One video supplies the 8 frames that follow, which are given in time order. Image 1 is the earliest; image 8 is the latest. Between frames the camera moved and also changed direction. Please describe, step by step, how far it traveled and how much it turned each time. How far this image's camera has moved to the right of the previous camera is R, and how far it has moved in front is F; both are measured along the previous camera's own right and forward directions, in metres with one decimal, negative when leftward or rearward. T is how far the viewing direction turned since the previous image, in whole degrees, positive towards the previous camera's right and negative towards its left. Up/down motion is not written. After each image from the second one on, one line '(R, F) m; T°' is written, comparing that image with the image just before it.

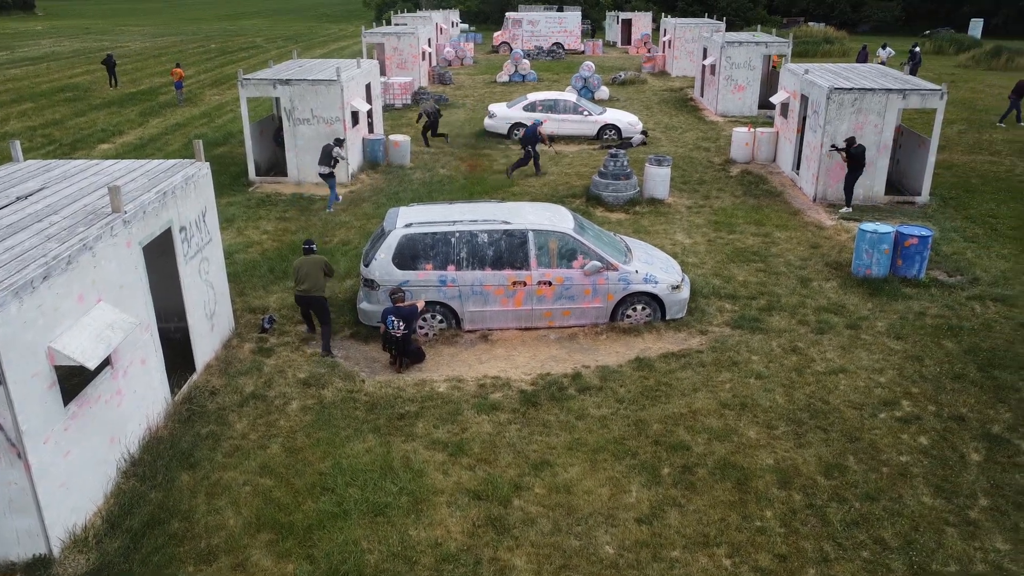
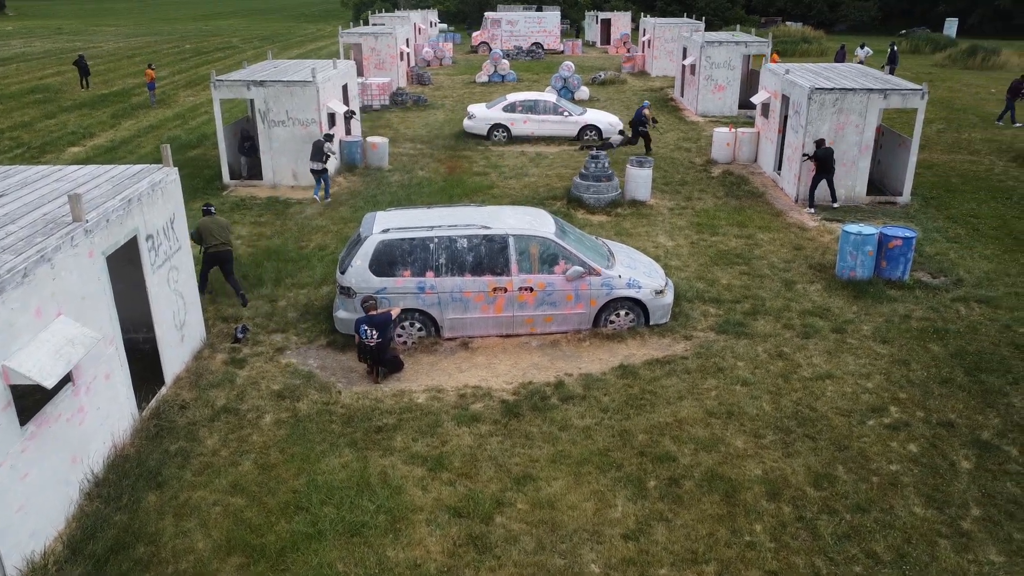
(0.0, +0.2) m; +1°
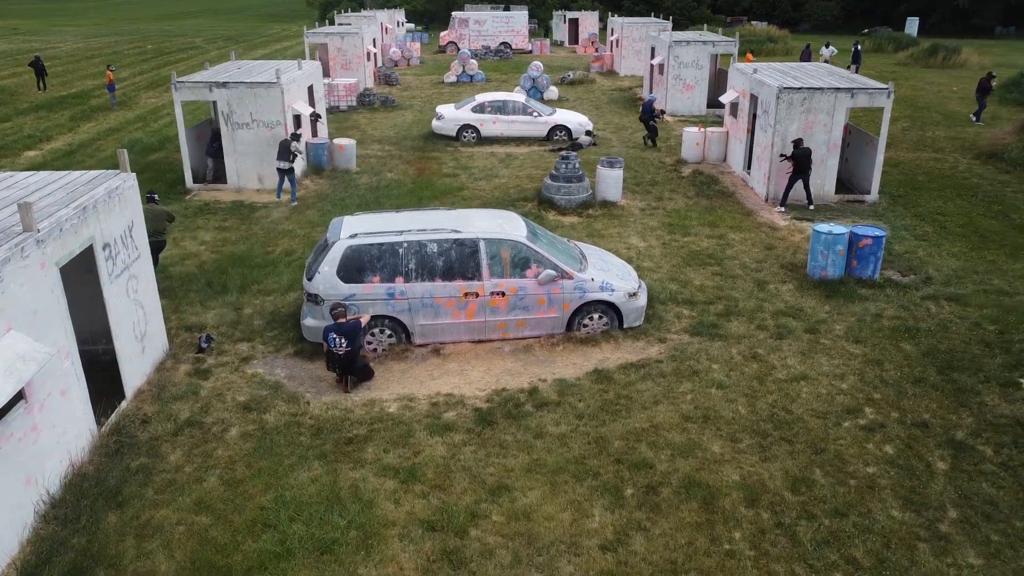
(0.0, +0.2) m; +2°
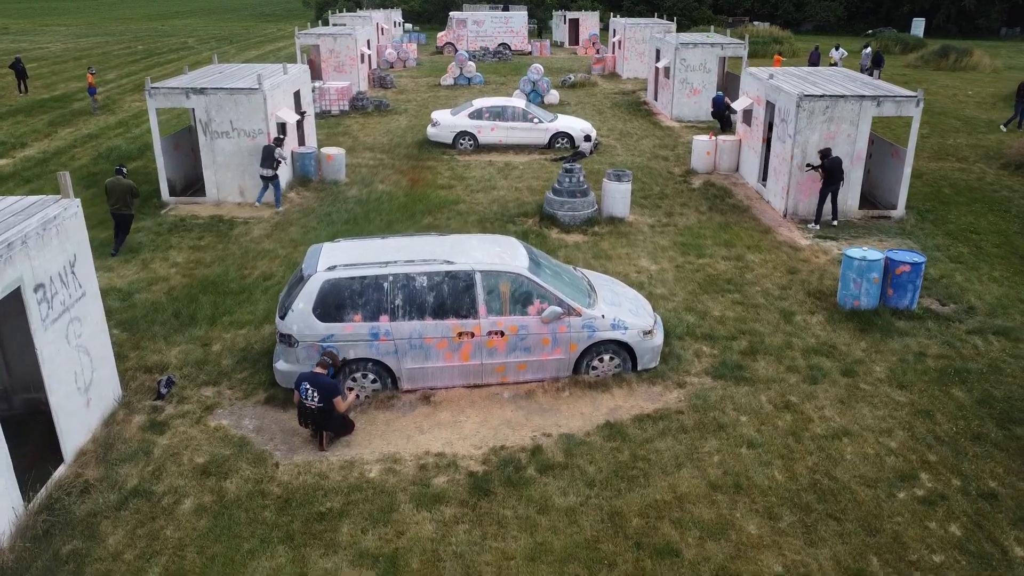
(0.0, +1.2) m; 0°
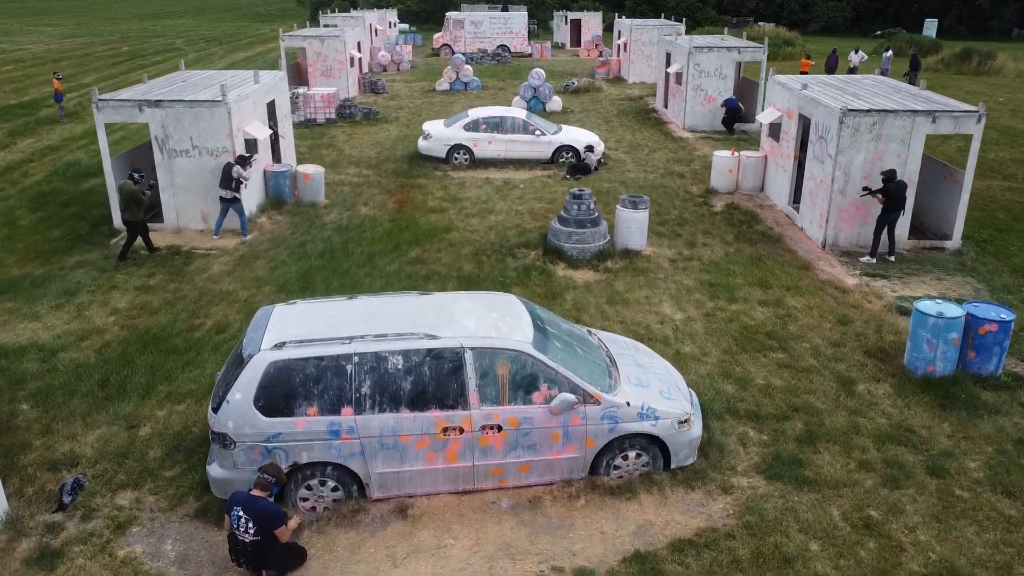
(0.0, +2.0) m; 0°
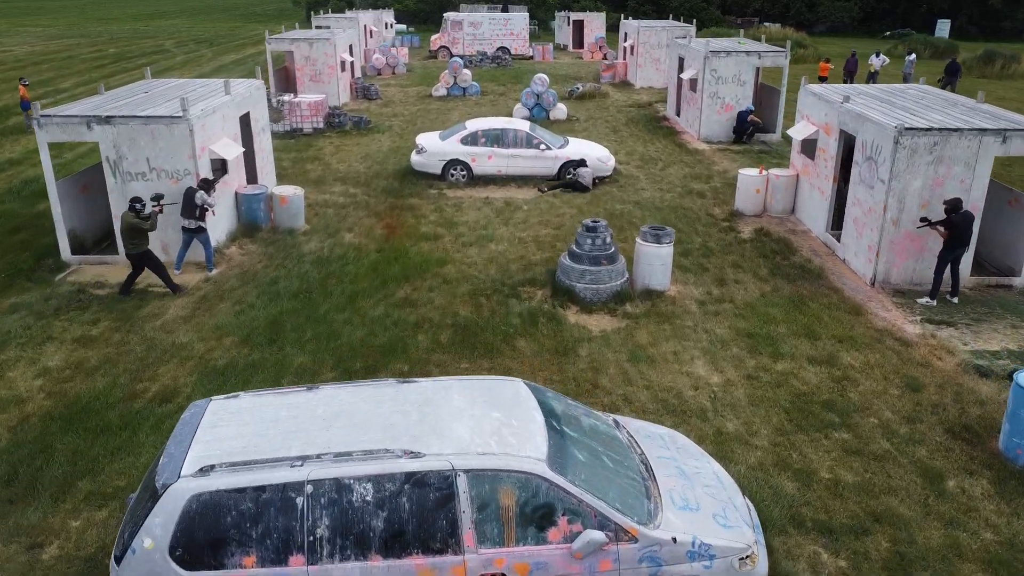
(-0.1, +1.8) m; 0°
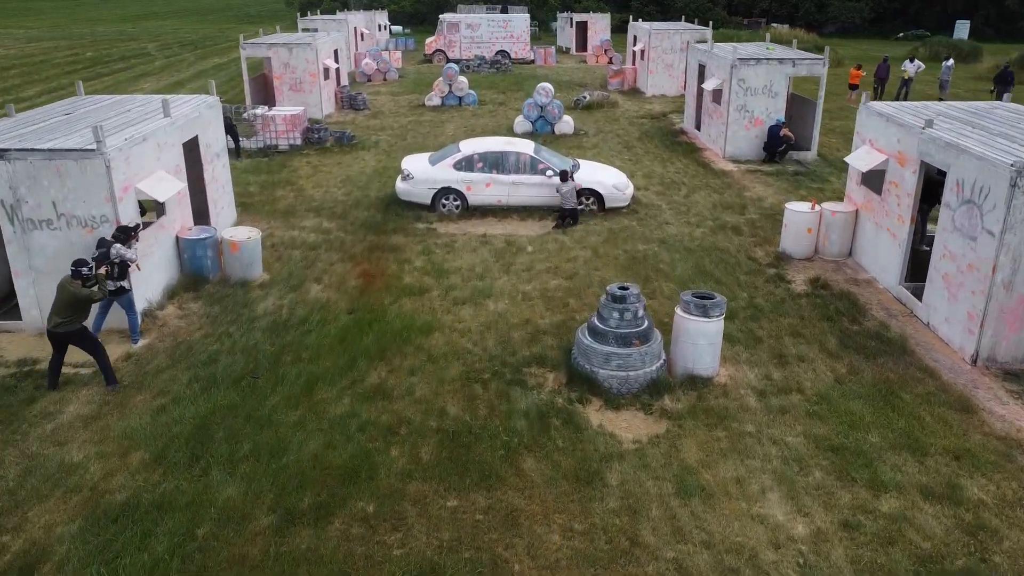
(0.0, +2.6) m; 0°
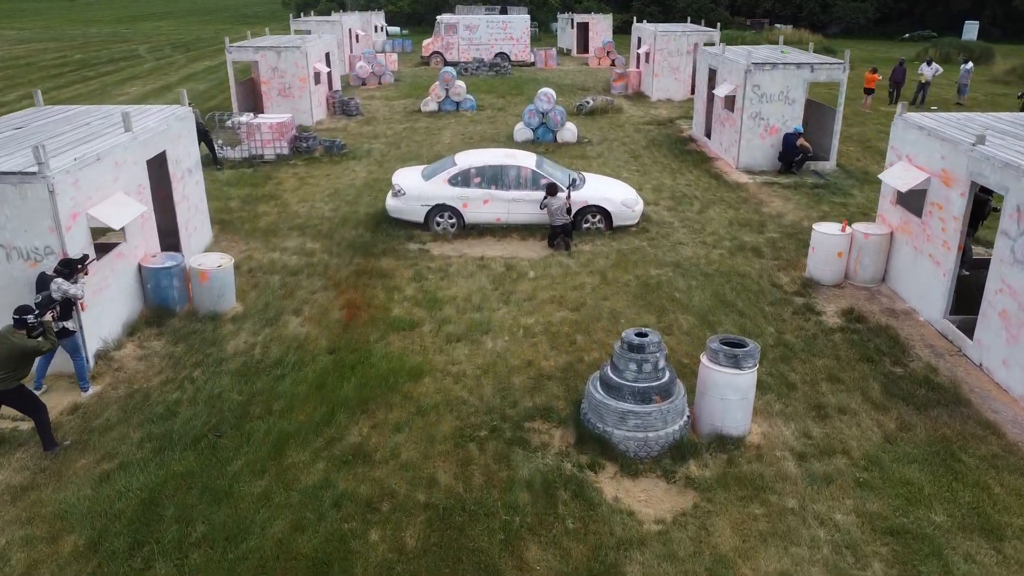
(0.0, +1.2) m; 0°
